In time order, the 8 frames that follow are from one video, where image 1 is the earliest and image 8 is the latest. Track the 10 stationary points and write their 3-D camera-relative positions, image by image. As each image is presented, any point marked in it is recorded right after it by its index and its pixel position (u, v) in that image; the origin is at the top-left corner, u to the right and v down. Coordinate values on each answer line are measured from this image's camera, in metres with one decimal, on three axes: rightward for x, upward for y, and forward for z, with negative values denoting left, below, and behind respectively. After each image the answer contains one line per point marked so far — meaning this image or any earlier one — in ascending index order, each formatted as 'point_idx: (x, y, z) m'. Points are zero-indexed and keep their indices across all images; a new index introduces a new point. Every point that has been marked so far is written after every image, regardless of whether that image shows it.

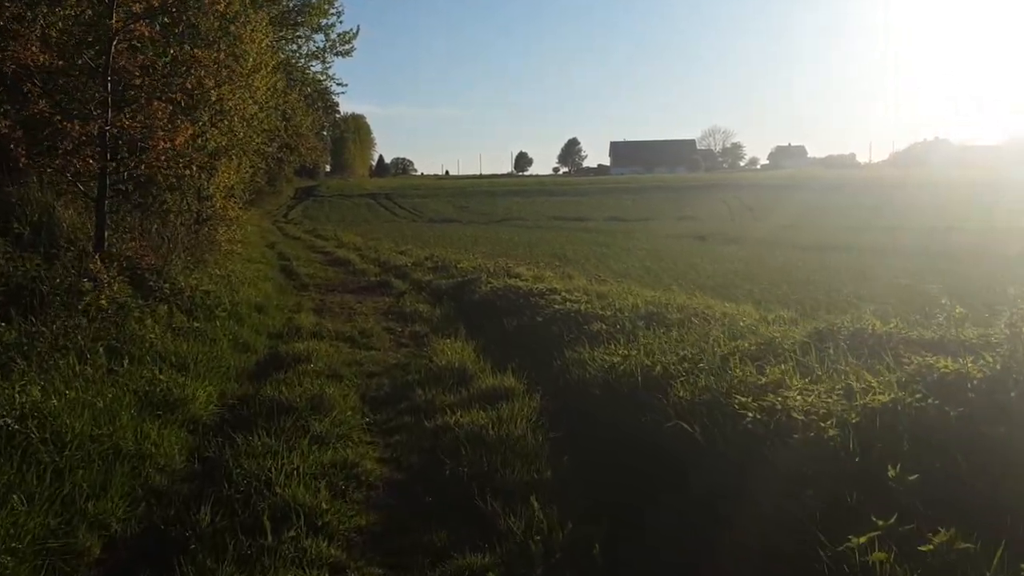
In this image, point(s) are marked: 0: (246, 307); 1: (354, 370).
0: (-3.1, -0.2, +11.9) m
1: (-1.4, -0.7, +9.0) m
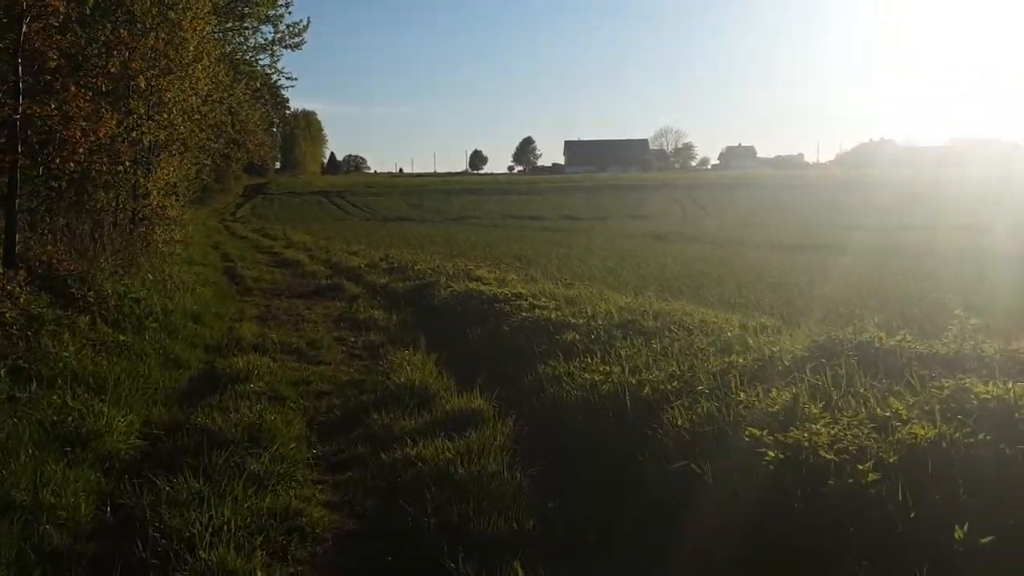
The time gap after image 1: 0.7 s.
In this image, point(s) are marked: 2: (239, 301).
0: (-3.5, -0.3, +10.9) m
1: (-1.6, -0.8, +8.0) m
2: (-3.8, -0.2, +14.6) m
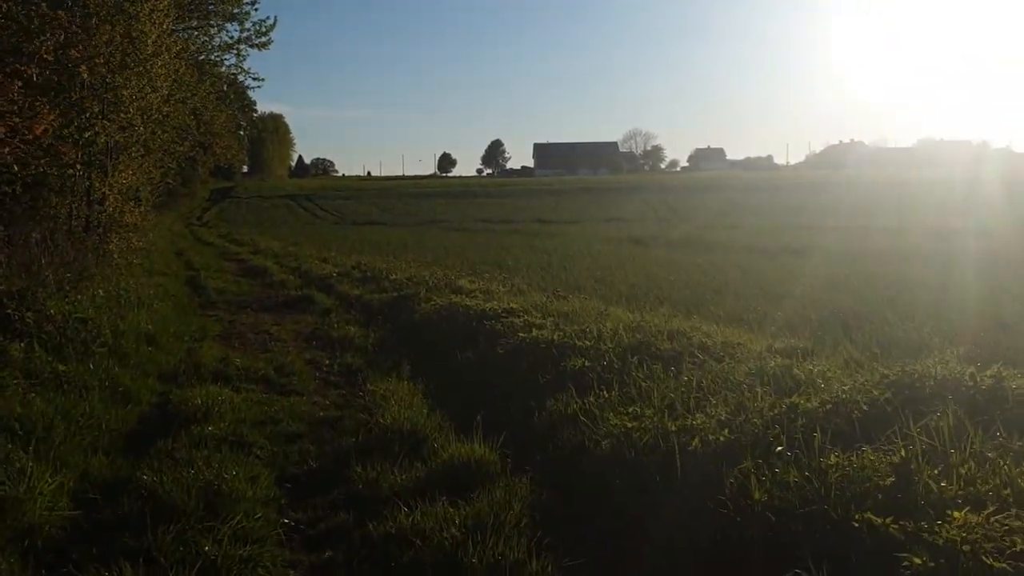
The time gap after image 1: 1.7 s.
0: (-3.5, -0.5, +9.7) m
1: (-1.6, -0.9, +6.8) m
2: (-4.0, -0.4, +13.4) m
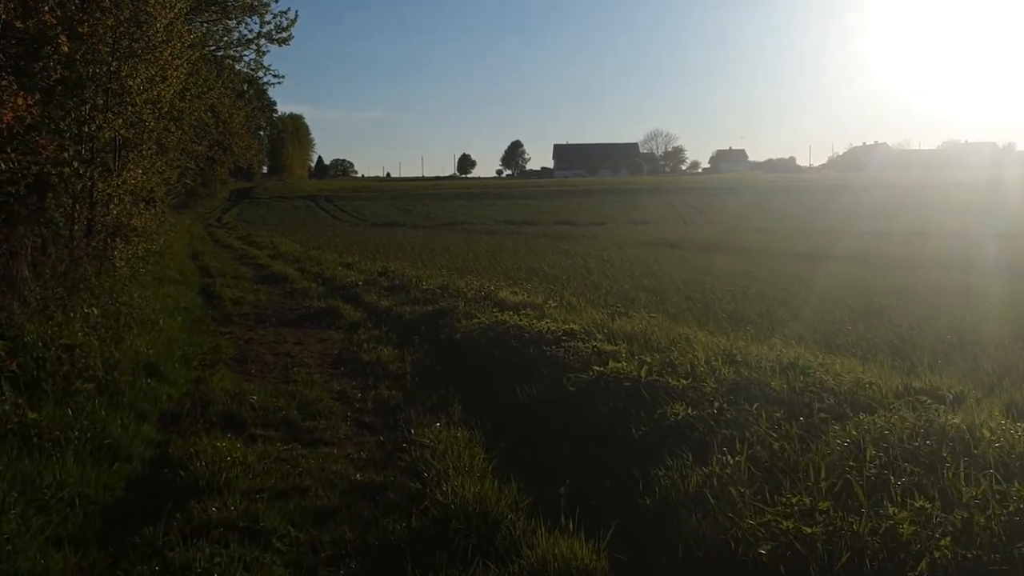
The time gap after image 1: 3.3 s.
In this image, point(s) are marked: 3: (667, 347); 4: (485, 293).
0: (-3.0, -0.7, +8.1) m
1: (-1.1, -1.1, +5.2) m
2: (-3.4, -0.5, +11.8) m
3: (+1.3, -0.5, +8.8) m
4: (-0.4, -0.1, +15.2) m
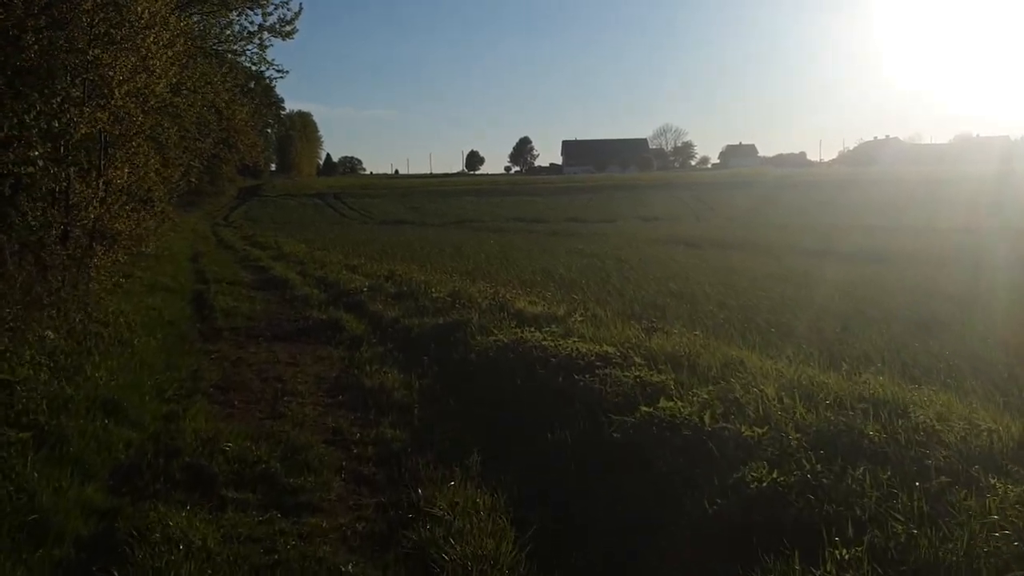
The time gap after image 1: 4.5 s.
0: (-2.8, -0.8, +6.8) m
1: (-0.9, -1.2, +3.9) m
2: (-3.2, -0.7, +10.5) m
3: (+1.5, -0.6, +7.5) m
4: (-0.2, -0.2, +13.8) m
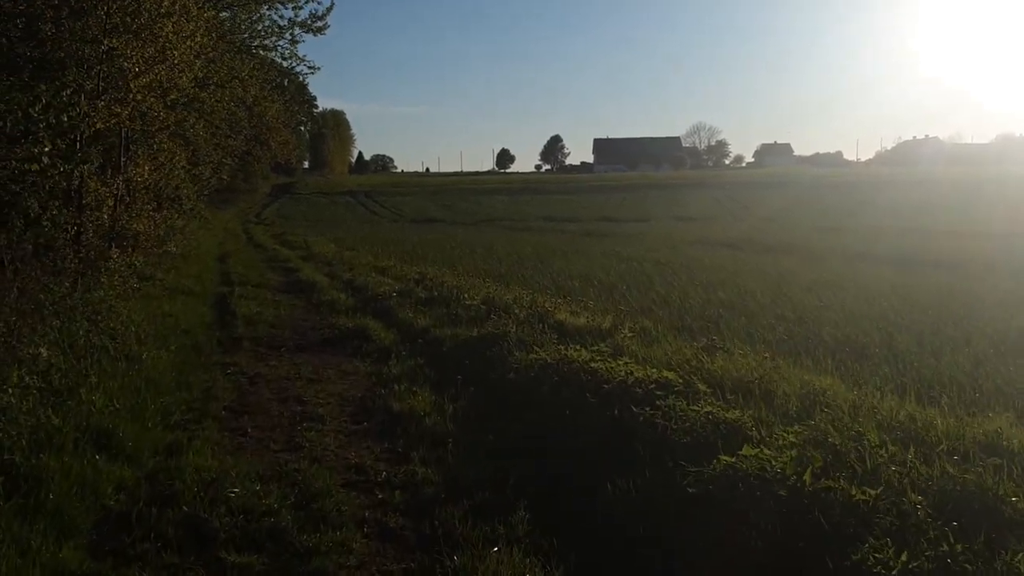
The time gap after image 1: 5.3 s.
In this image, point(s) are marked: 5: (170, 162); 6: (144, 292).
0: (-2.5, -0.9, +5.9) m
1: (-0.7, -1.4, +2.9) m
2: (-2.8, -0.8, +9.6) m
3: (+1.8, -0.8, +6.4) m
4: (+0.3, -0.3, +12.8) m
5: (-6.6, +2.4, +19.9) m
6: (-5.1, 0.0, +14.3) m
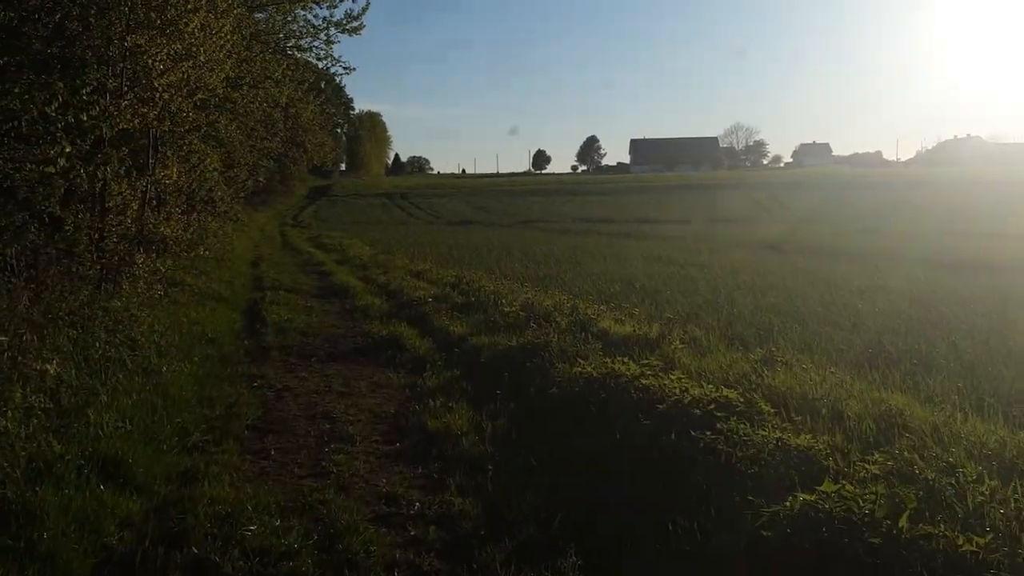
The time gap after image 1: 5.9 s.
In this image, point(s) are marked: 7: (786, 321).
0: (-2.3, -1.0, +5.4) m
1: (-0.6, -1.4, +2.3) m
2: (-2.4, -0.8, +9.1) m
3: (+2.1, -0.8, +5.8) m
4: (+0.8, -0.4, +12.2) m
5: (-5.8, +2.3, +19.6) m
6: (-4.5, -0.1, +13.9) m
7: (+3.6, -0.4, +13.7) m
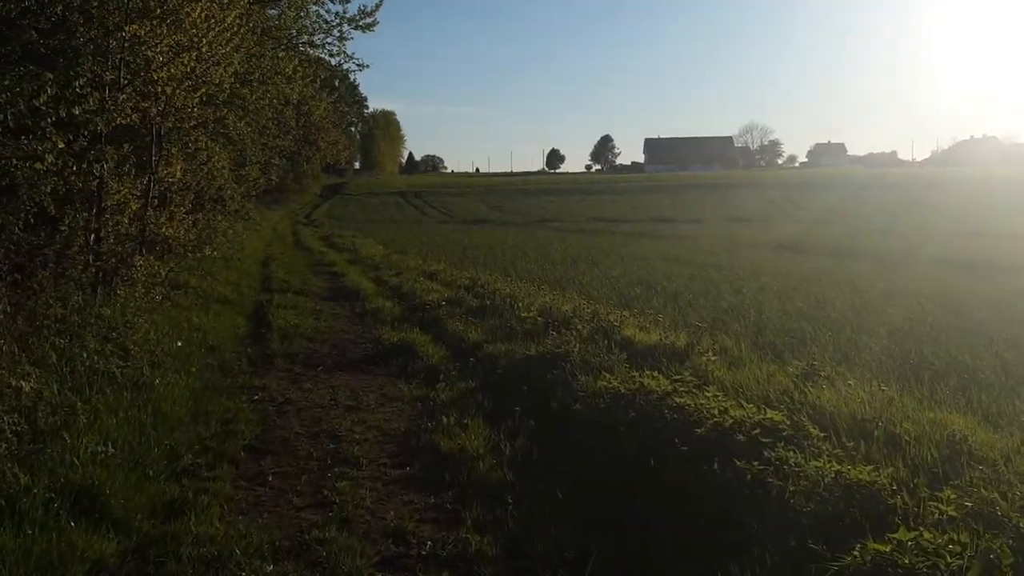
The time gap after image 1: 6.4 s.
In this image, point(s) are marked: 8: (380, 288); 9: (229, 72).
0: (-2.2, -1.0, +4.7) m
1: (-0.5, -1.5, +1.7) m
2: (-2.2, -0.9, +8.5) m
3: (+2.2, -0.9, +5.1) m
4: (+1.0, -0.4, +11.5) m
5: (-5.5, +2.3, +19.0) m
6: (-4.3, -0.2, +13.3) m
7: (+3.8, -0.4, +13.0) m
8: (-2.5, 0.0, +19.6) m
9: (-4.4, +3.4, +16.2) m
